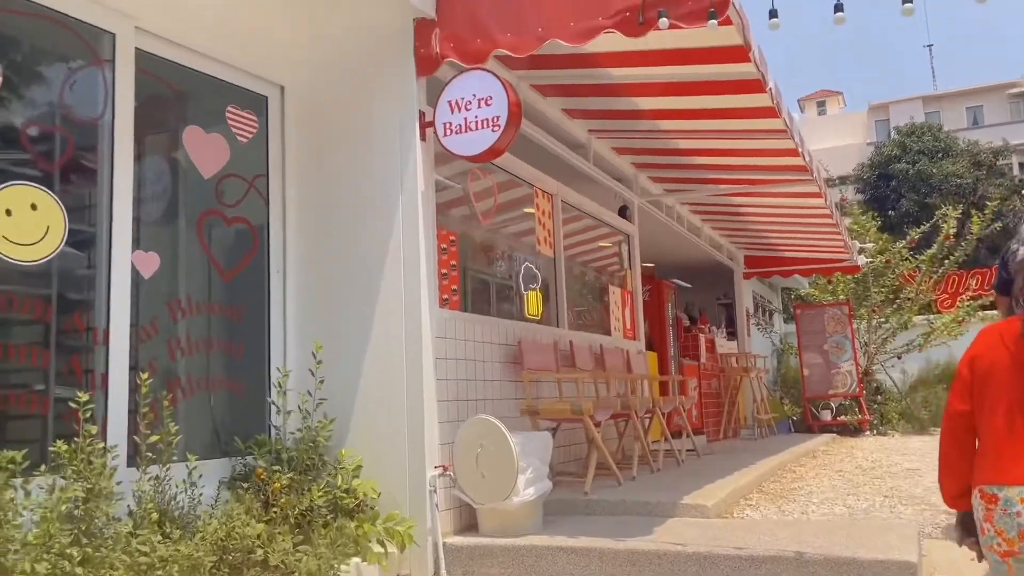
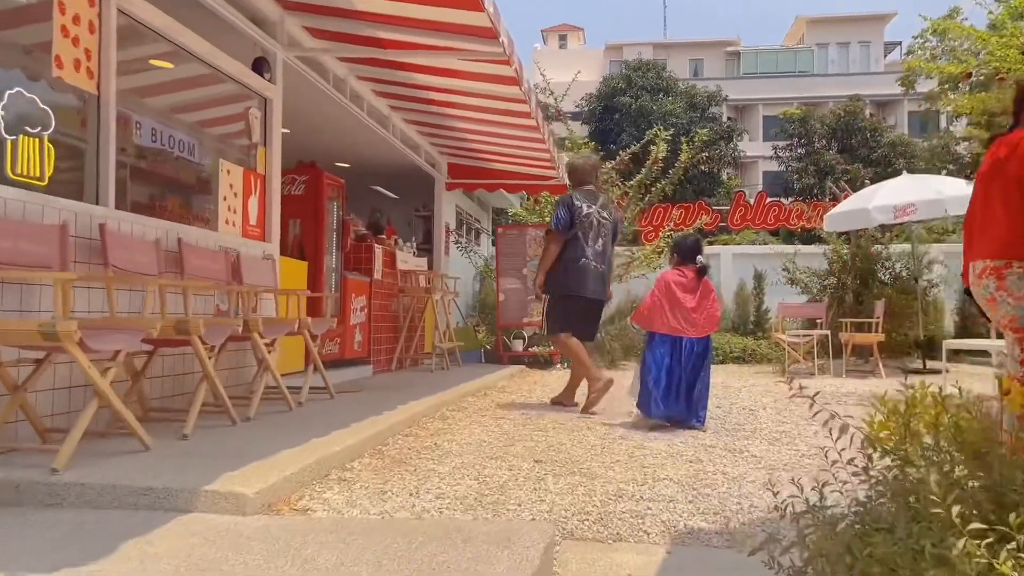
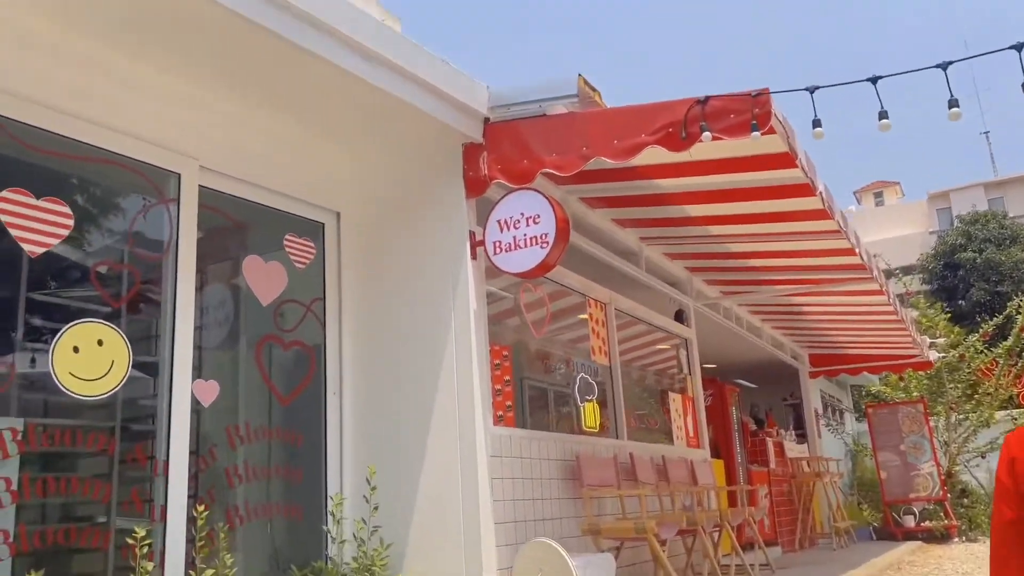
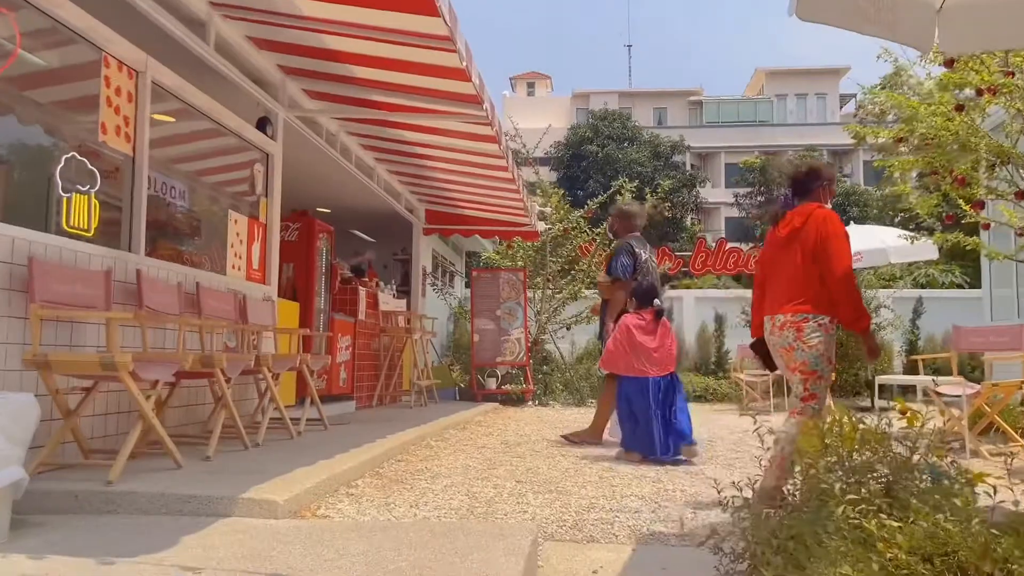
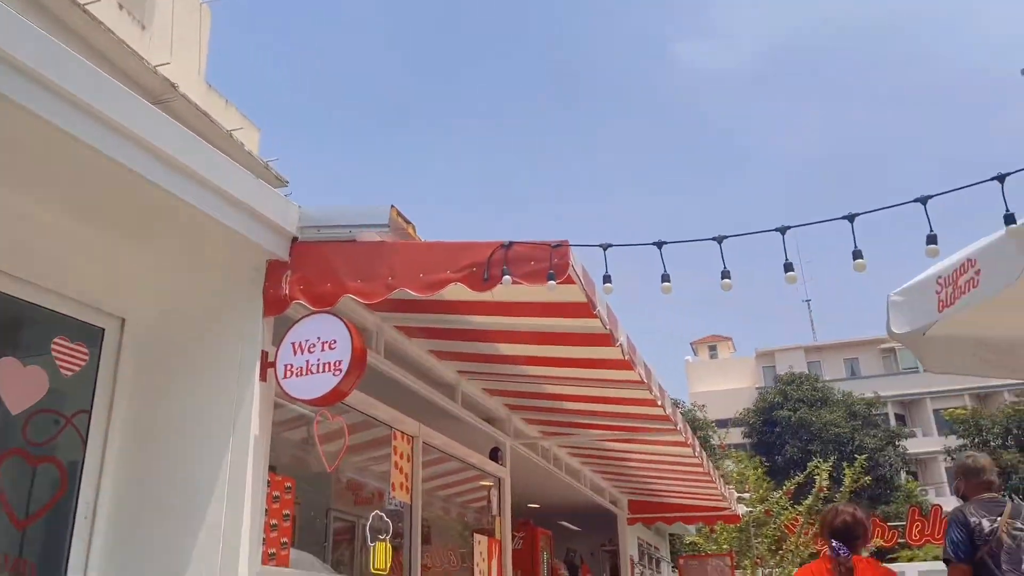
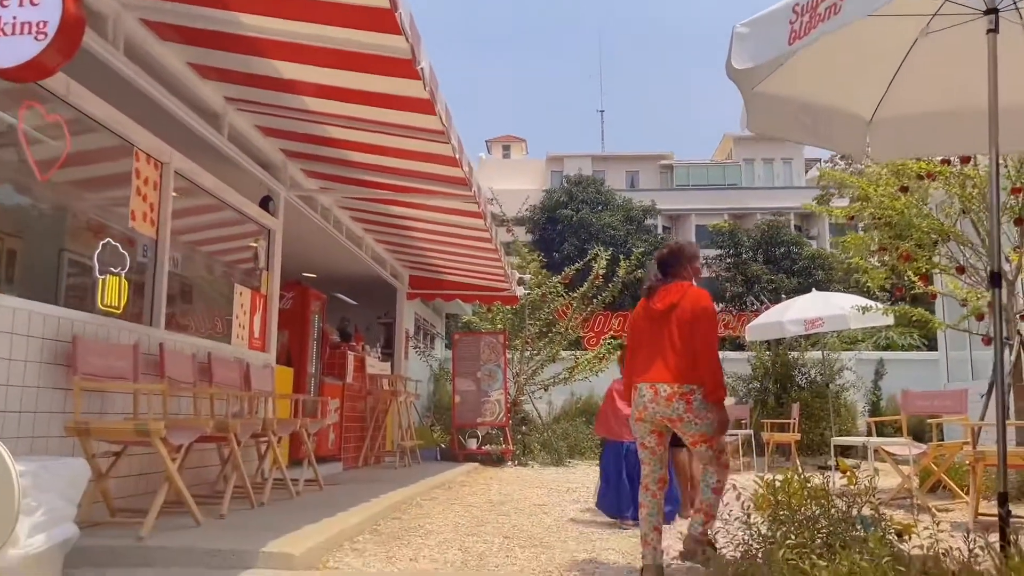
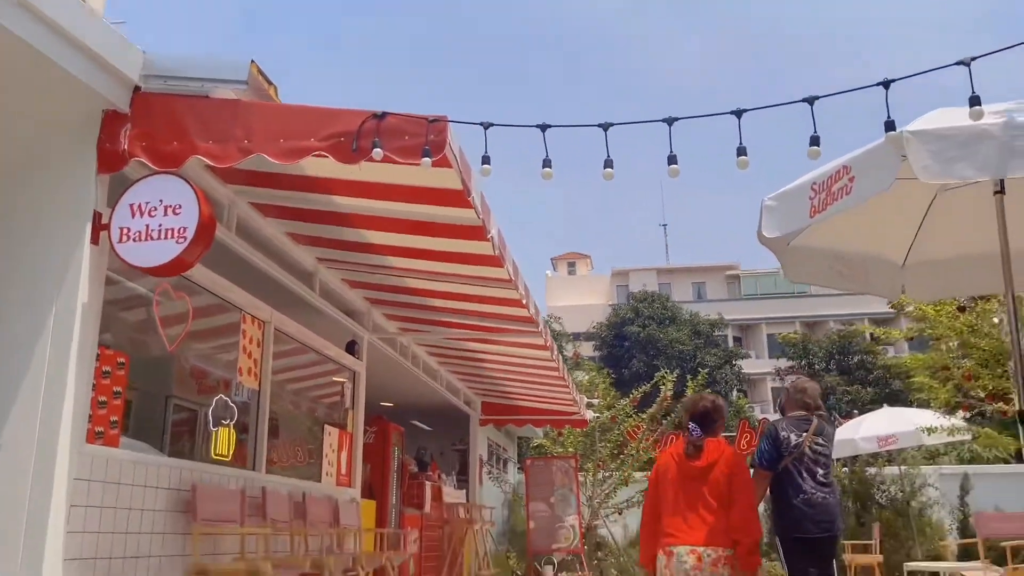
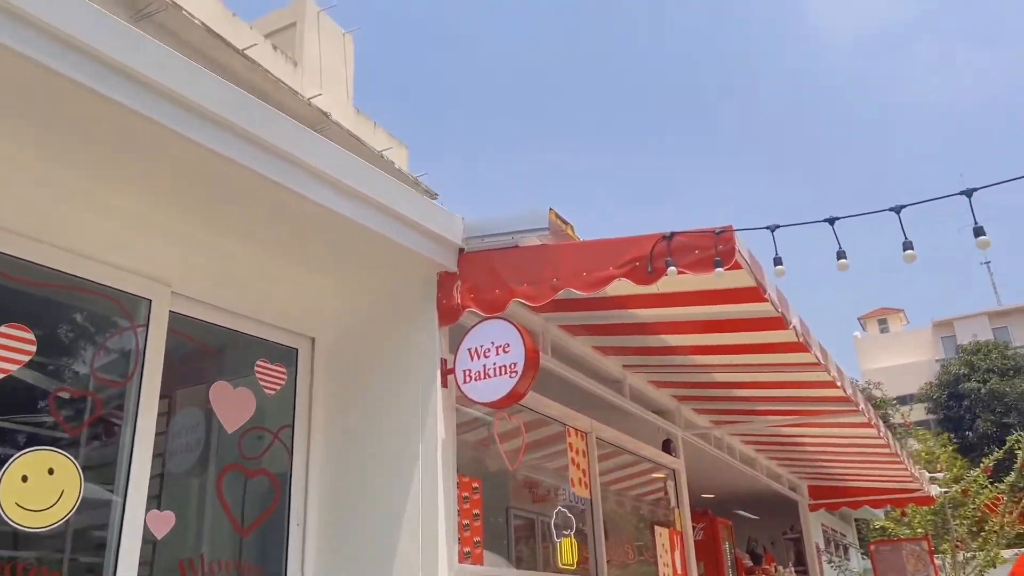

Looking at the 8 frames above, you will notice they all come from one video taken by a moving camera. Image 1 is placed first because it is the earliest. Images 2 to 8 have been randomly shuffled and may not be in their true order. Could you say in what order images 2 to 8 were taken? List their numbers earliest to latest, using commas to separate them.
3, 8, 5, 7, 6, 4, 2
